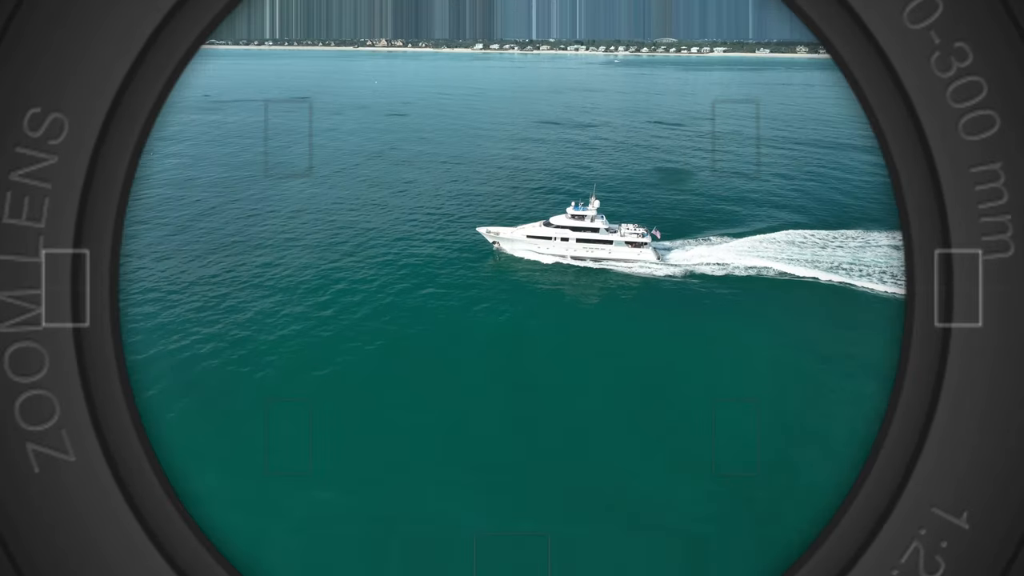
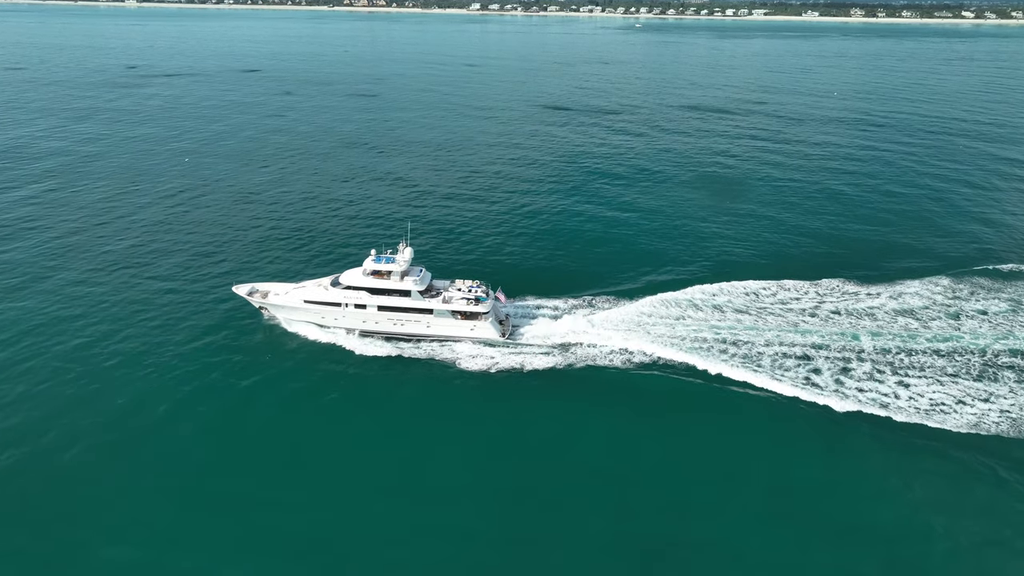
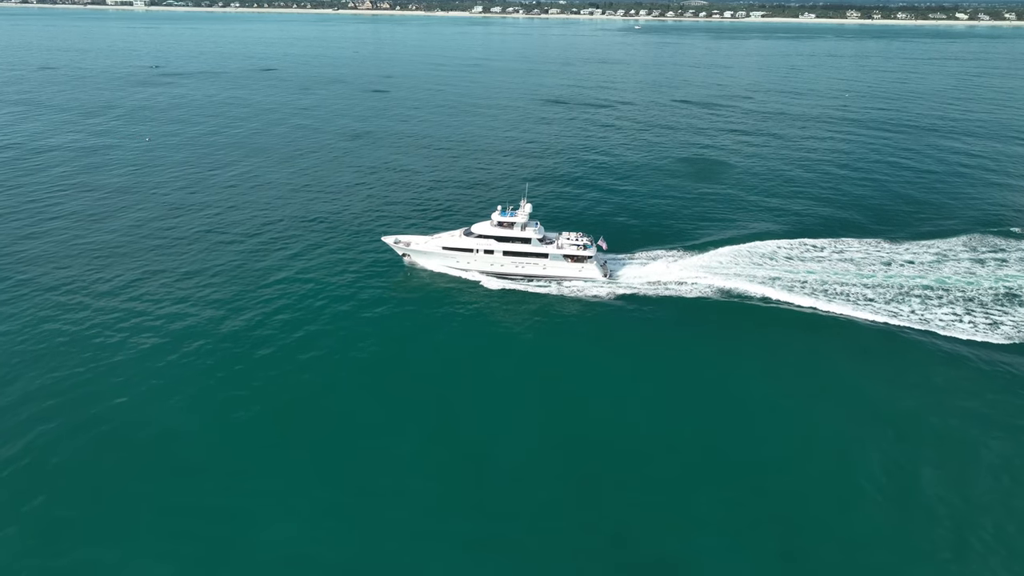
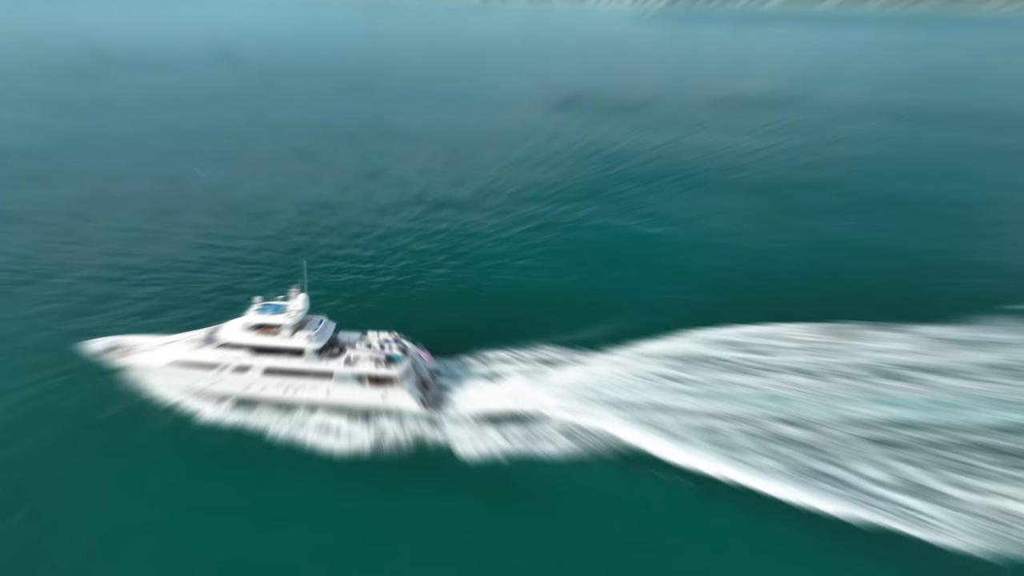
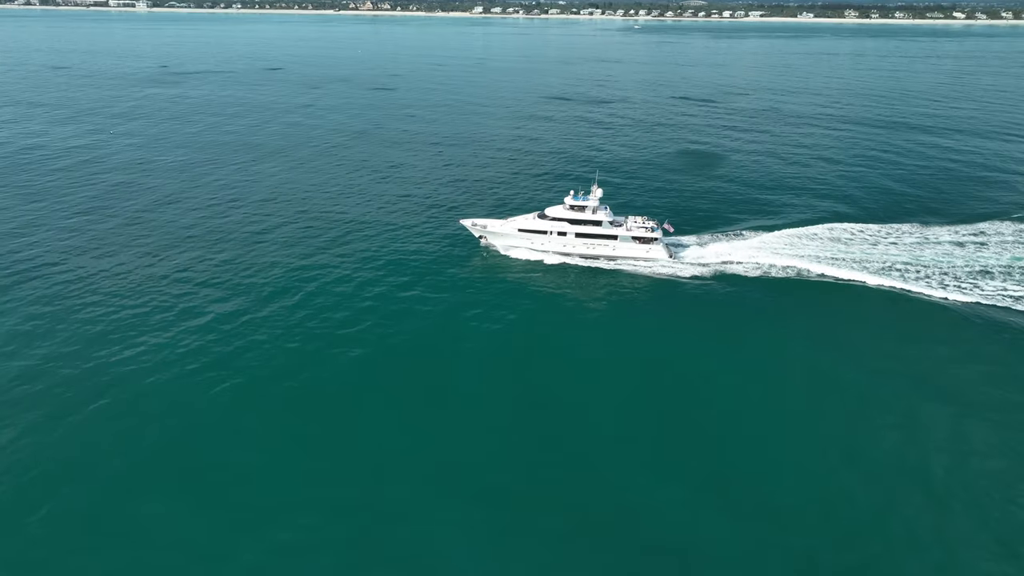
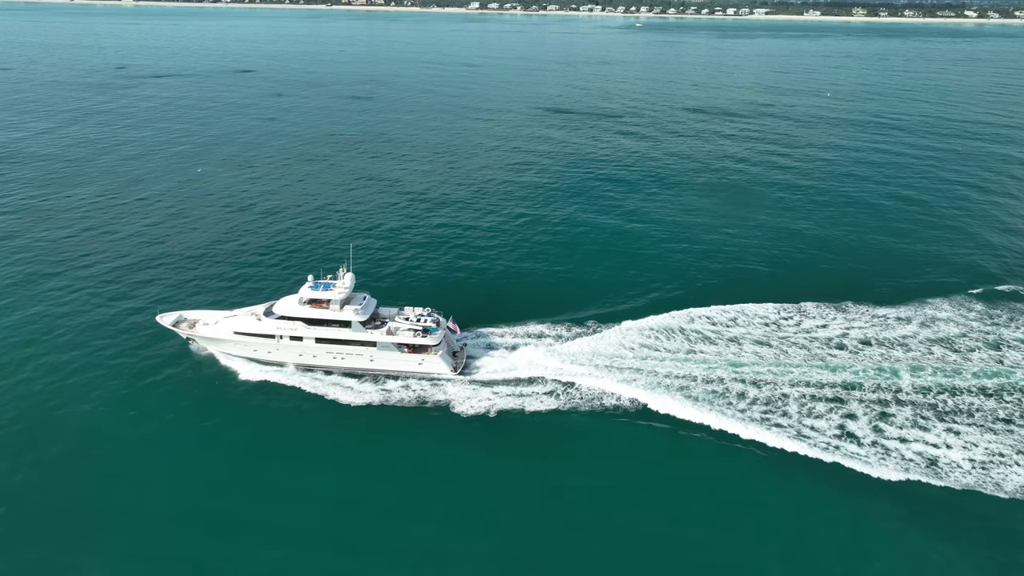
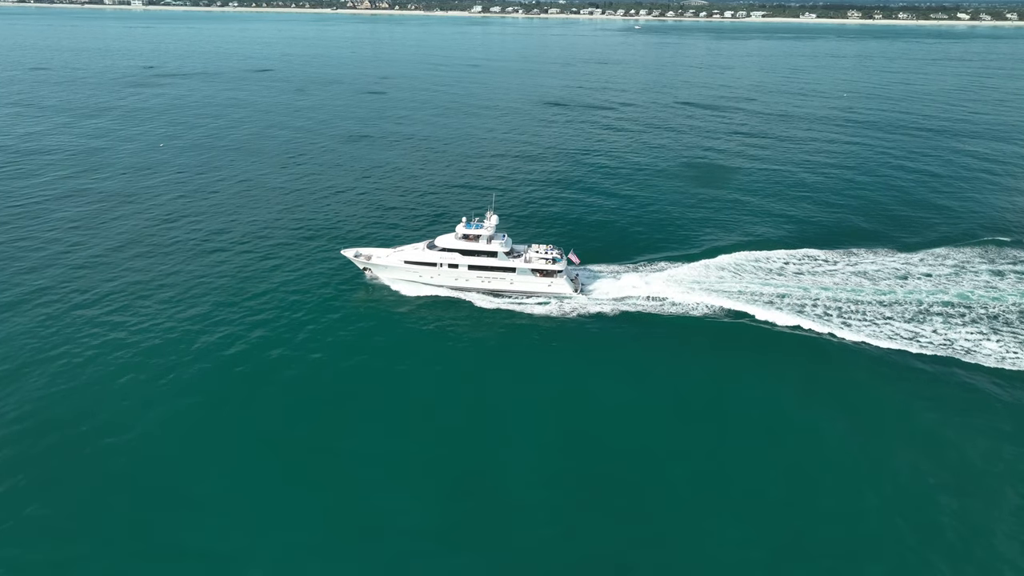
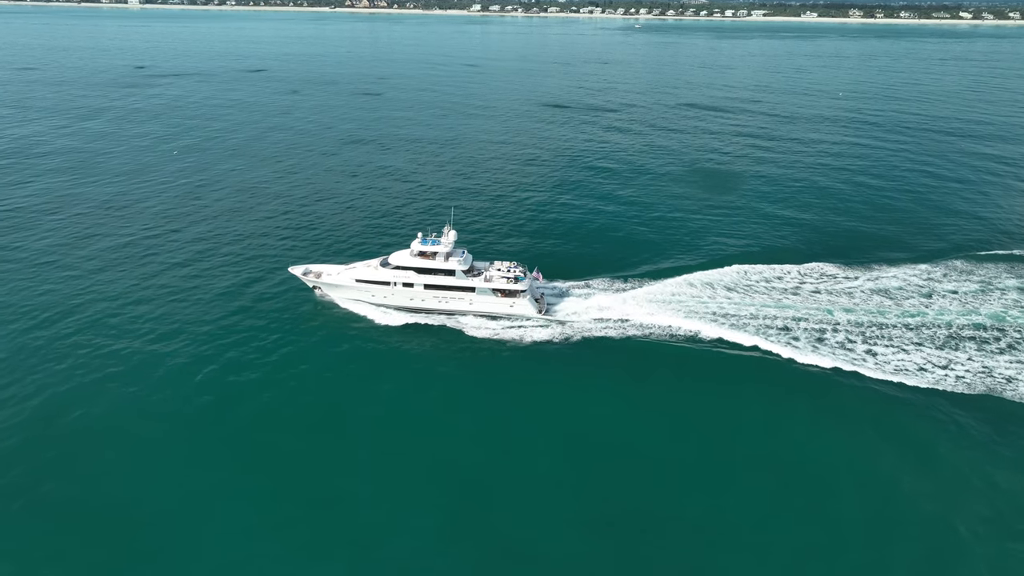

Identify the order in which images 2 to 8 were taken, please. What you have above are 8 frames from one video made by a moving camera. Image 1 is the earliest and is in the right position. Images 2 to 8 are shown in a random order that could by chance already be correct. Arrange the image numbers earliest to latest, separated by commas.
5, 3, 7, 8, 2, 6, 4
